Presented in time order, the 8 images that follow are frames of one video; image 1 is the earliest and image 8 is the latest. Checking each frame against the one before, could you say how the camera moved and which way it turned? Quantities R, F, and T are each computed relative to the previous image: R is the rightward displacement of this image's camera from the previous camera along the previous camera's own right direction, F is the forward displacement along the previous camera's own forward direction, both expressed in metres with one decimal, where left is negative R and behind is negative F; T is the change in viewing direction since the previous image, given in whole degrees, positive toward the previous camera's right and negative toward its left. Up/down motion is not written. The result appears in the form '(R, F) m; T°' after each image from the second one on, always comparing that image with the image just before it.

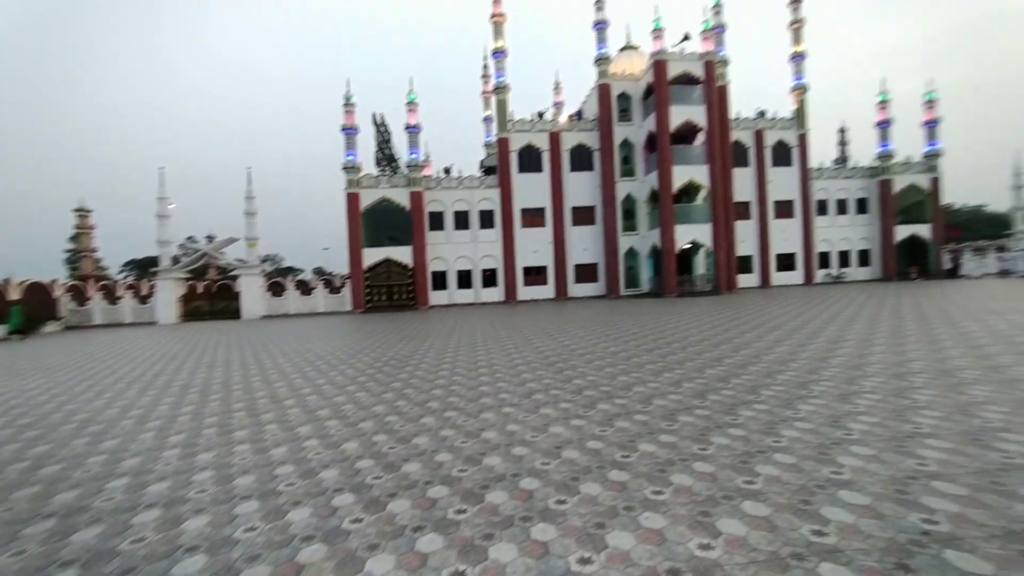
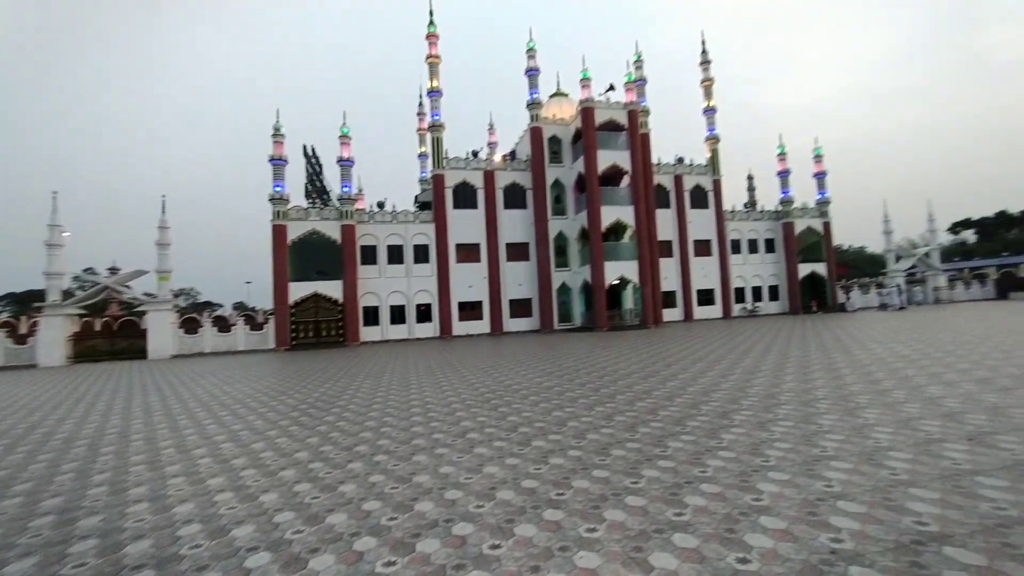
(+0.1, 0.0) m; +5°
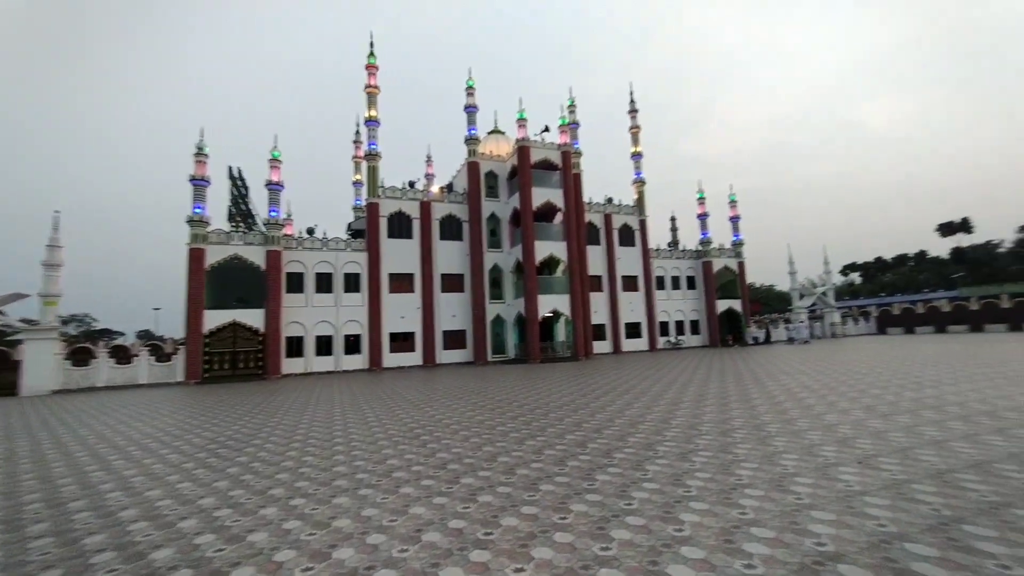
(0.0, 0.0) m; +8°
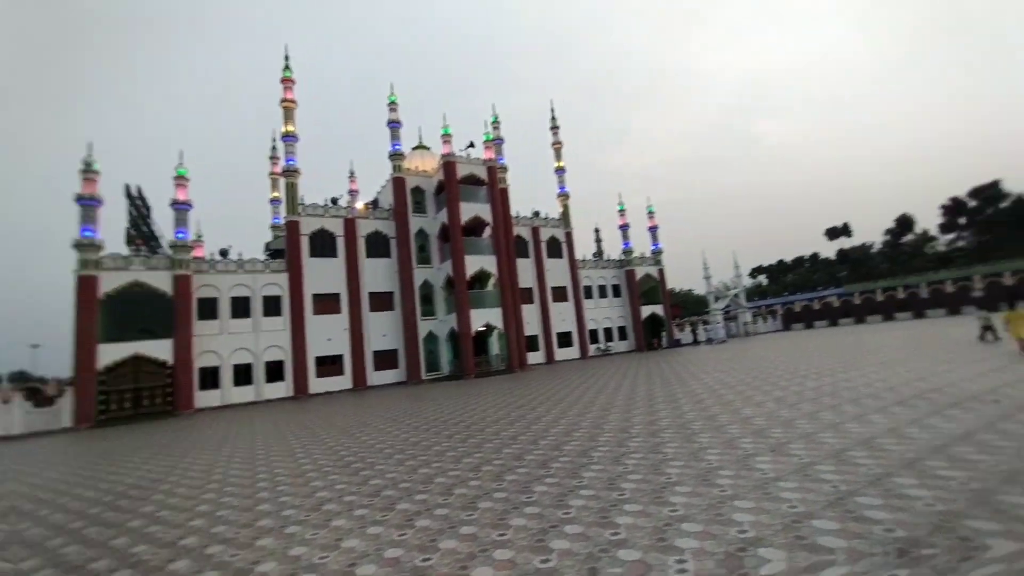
(0.0, 0.0) m; +8°
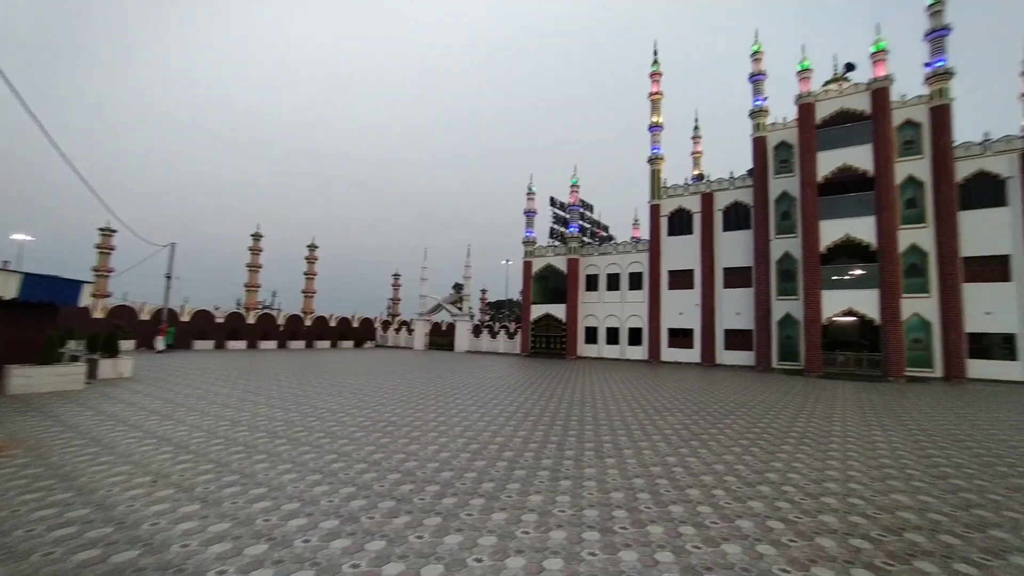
(-0.8, -0.4) m; -7°
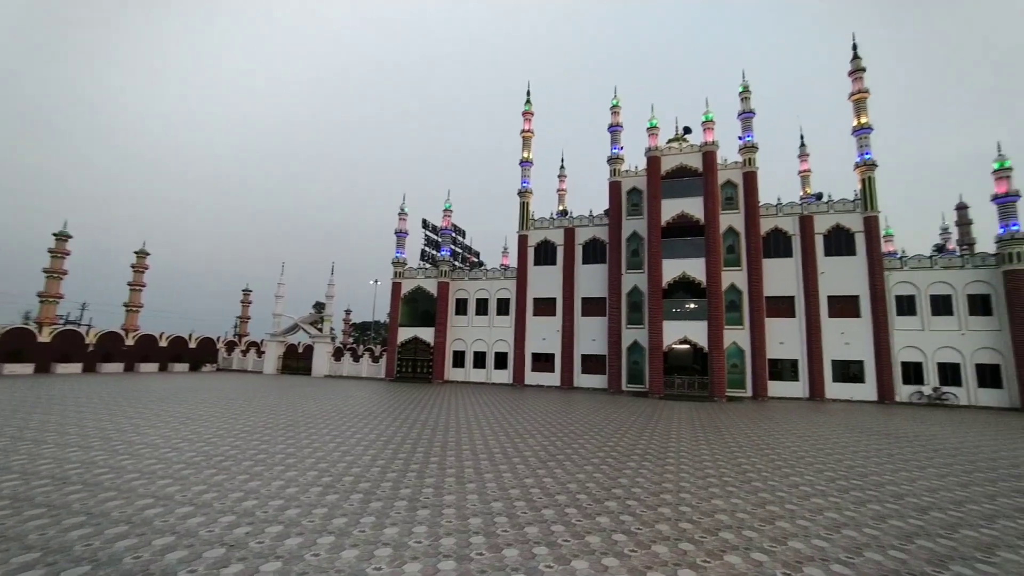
(+0.6, -0.4) m; +15°
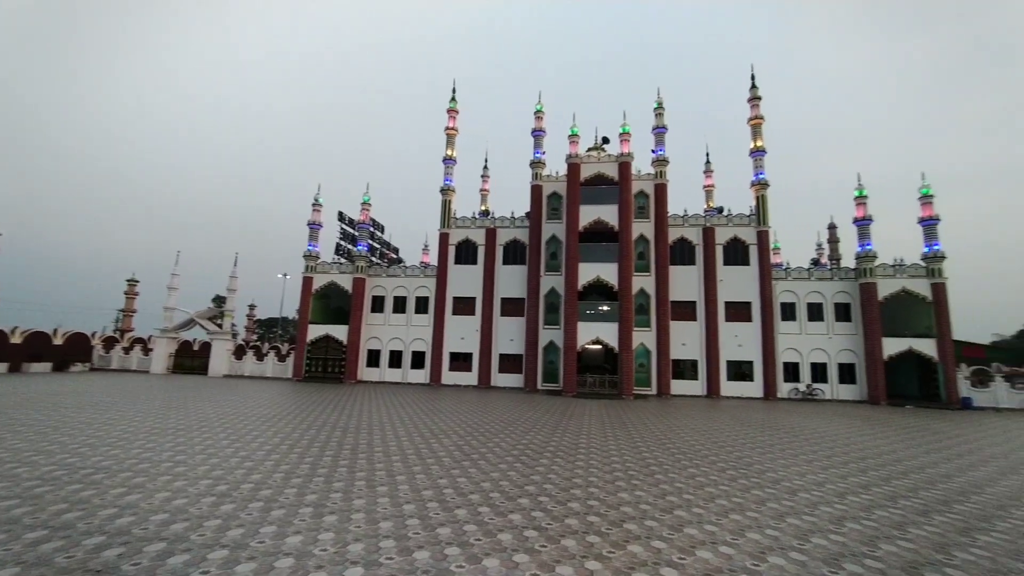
(+0.1, +0.1) m; +9°
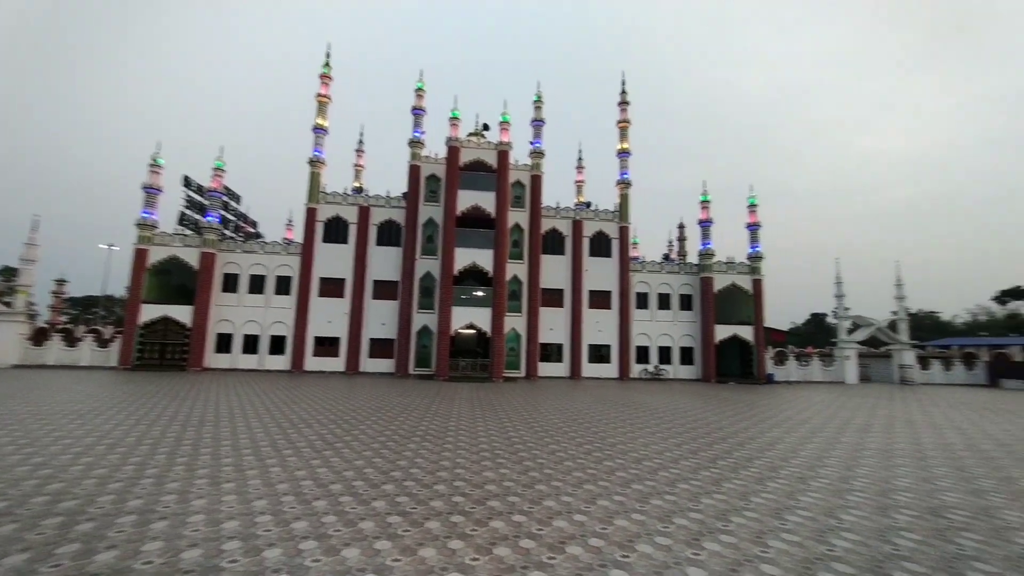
(+1.2, +0.1) m; +15°
